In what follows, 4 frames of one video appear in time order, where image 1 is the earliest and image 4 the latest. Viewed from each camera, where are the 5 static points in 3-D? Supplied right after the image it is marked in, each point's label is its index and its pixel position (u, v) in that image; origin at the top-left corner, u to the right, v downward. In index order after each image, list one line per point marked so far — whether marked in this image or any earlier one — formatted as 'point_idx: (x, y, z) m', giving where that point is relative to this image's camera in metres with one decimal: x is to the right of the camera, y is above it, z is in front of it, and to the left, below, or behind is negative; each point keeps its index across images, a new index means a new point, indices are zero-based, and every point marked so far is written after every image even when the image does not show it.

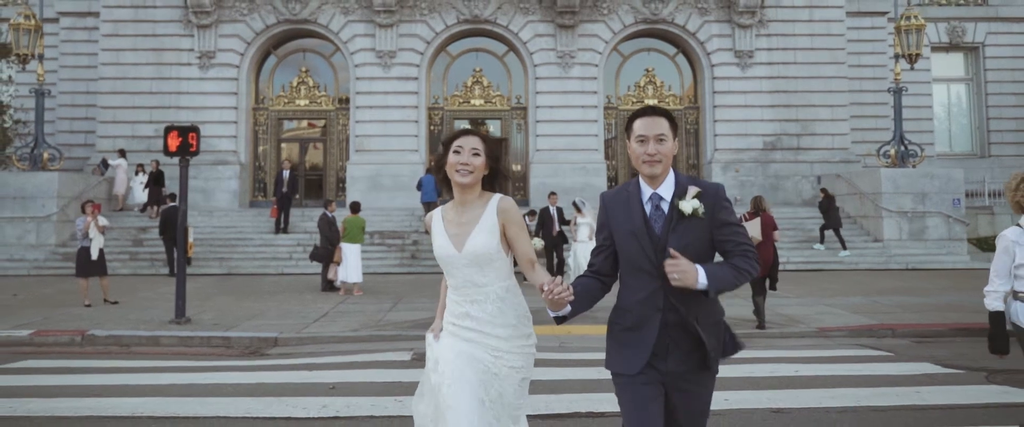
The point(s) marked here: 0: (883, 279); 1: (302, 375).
0: (+8.4, -1.5, +16.8) m
1: (-2.2, -1.7, +7.8) m
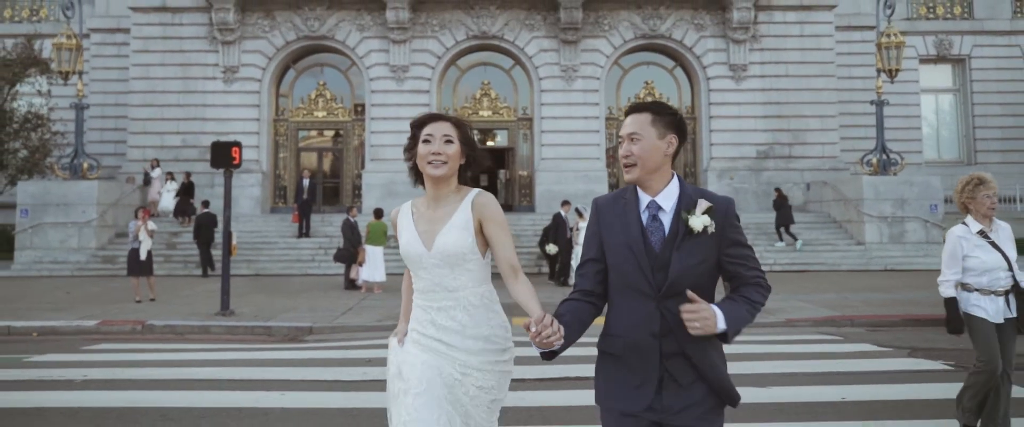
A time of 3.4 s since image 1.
0: (+8.5, -1.6, +18.2) m
1: (-2.1, -1.8, +9.3) m
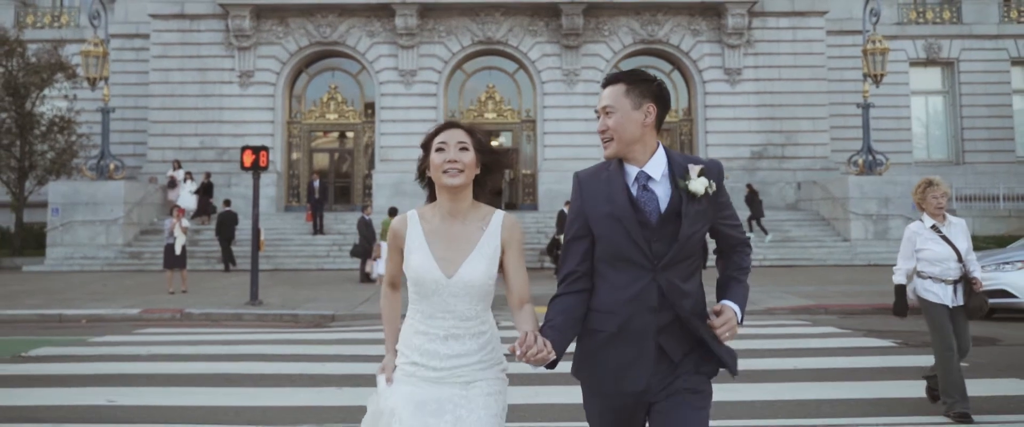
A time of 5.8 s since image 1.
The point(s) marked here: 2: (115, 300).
0: (+8.7, -1.5, +19.4) m
1: (-2.1, -1.7, +10.6) m
2: (-8.0, -1.8, +14.9) m
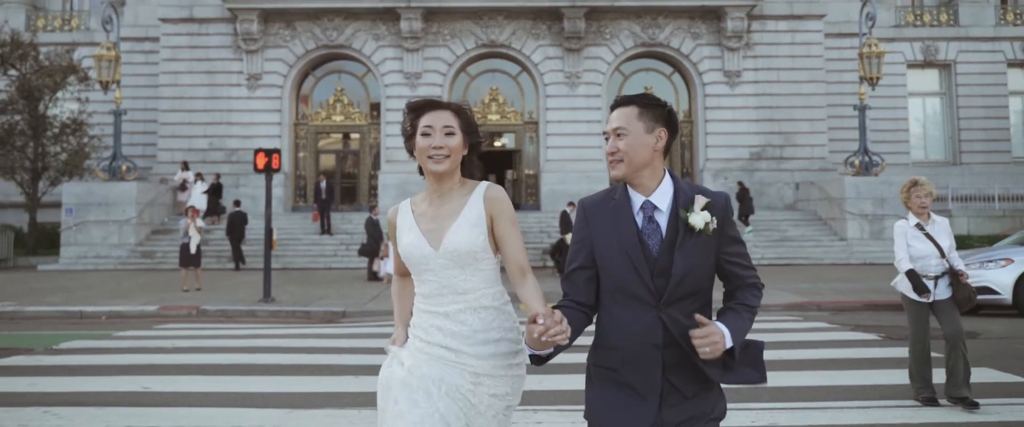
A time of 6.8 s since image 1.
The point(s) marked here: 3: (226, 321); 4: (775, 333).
0: (+8.7, -1.5, +19.8) m
1: (-2.0, -1.7, +11.1) m
2: (-7.9, -1.8, +15.5) m
3: (-5.1, -1.9, +13.1) m
4: (+3.6, -1.6, +10.1) m
